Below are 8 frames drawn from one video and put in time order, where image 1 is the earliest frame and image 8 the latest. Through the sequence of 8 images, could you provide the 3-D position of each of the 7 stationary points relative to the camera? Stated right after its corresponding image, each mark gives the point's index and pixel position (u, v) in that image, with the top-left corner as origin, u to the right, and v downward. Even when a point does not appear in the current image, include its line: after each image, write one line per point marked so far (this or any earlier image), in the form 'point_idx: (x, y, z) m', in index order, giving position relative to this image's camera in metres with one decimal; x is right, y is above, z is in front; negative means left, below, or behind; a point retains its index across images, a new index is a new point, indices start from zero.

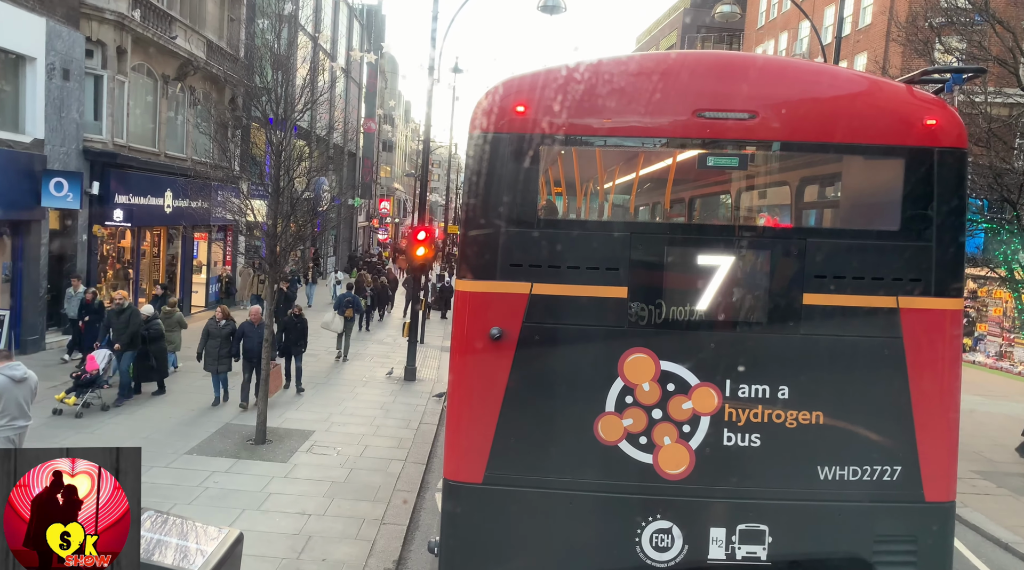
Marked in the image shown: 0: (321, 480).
0: (-2.1, -2.1, +8.5) m
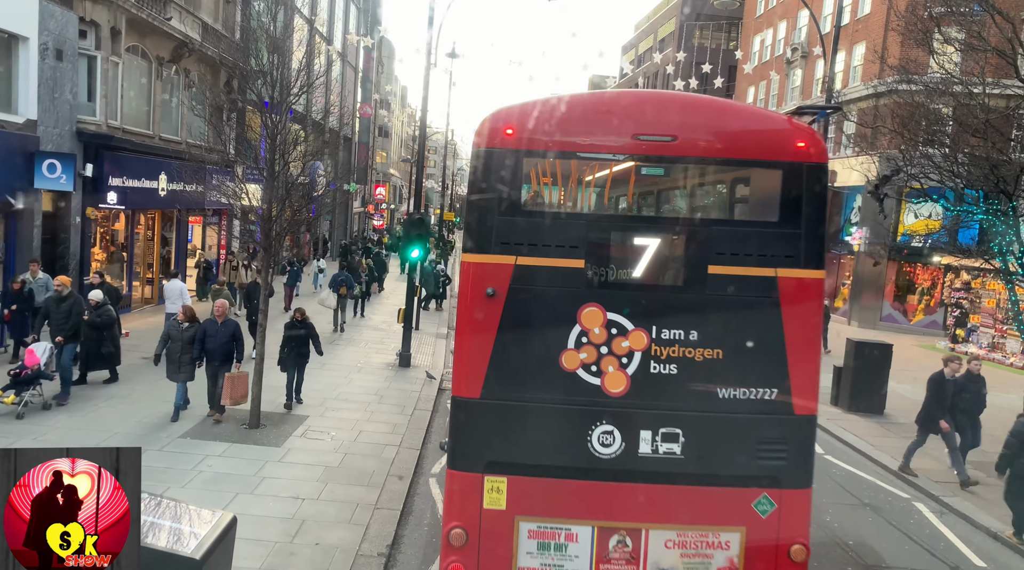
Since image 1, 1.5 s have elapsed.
0: (-2.1, -2.0, +8.5) m
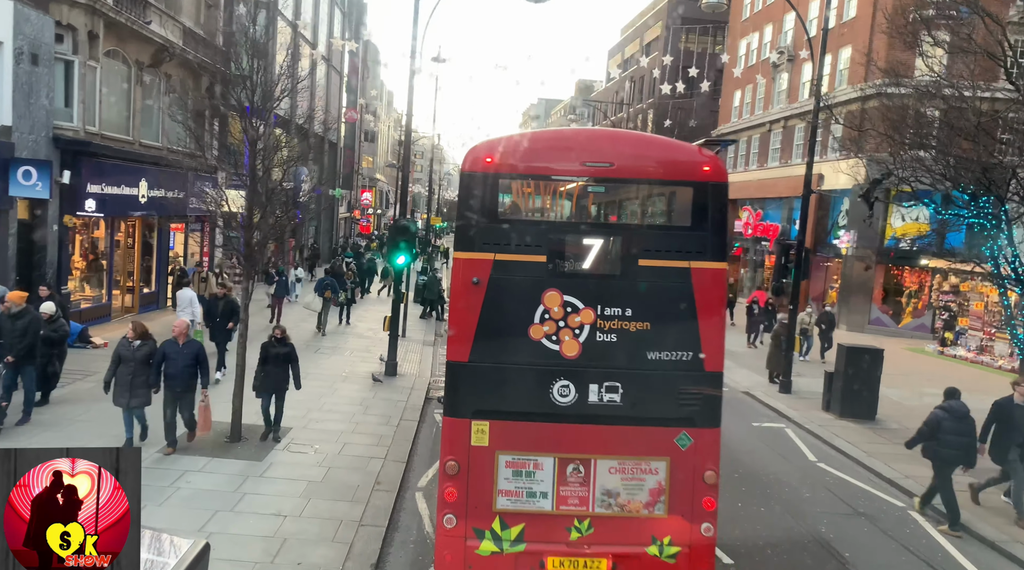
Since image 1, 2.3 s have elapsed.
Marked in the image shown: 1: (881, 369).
0: (-2.3, -2.1, +8.2) m
1: (+5.9, -1.4, +12.5) m
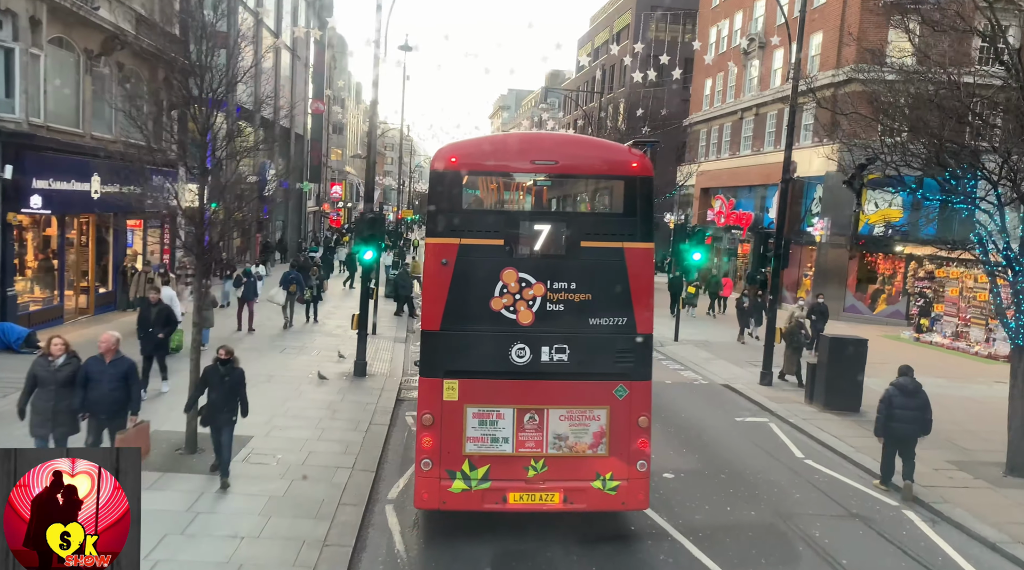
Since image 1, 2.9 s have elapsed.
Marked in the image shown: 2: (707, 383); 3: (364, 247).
0: (-2.5, -2.1, +7.7) m
1: (+5.5, -1.2, +12.2) m
2: (+3.7, -1.8, +14.7) m
3: (-2.7, +0.7, +14.1) m
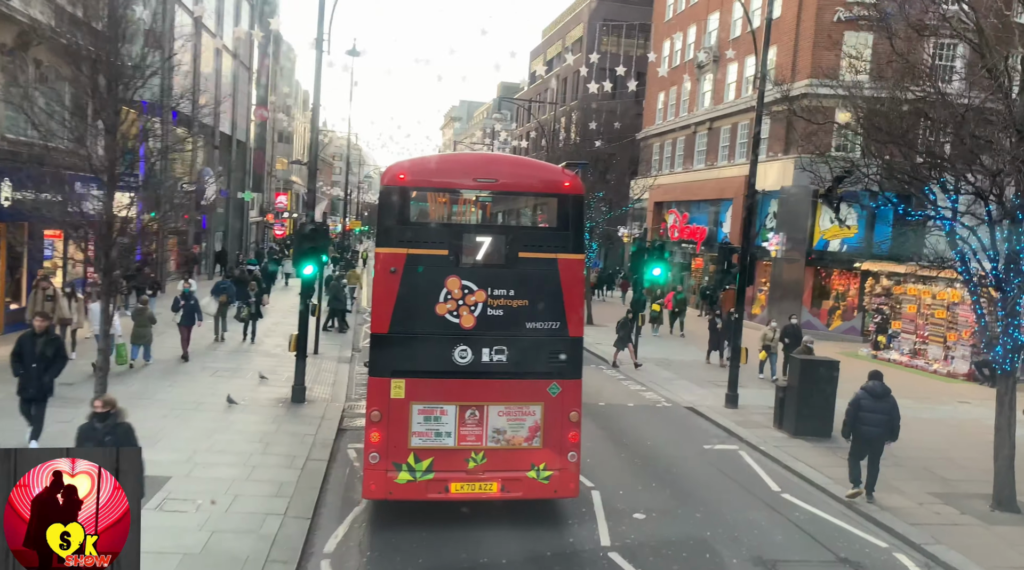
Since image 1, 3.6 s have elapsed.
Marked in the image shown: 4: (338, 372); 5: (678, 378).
0: (-2.9, -2.2, +6.6) m
1: (+4.8, -1.5, +11.6) m
2: (+2.8, -2.1, +14.0) m
3: (-3.5, +0.4, +13.1) m
4: (-3.6, -1.8, +15.9) m
5: (+3.5, -2.0, +16.4) m
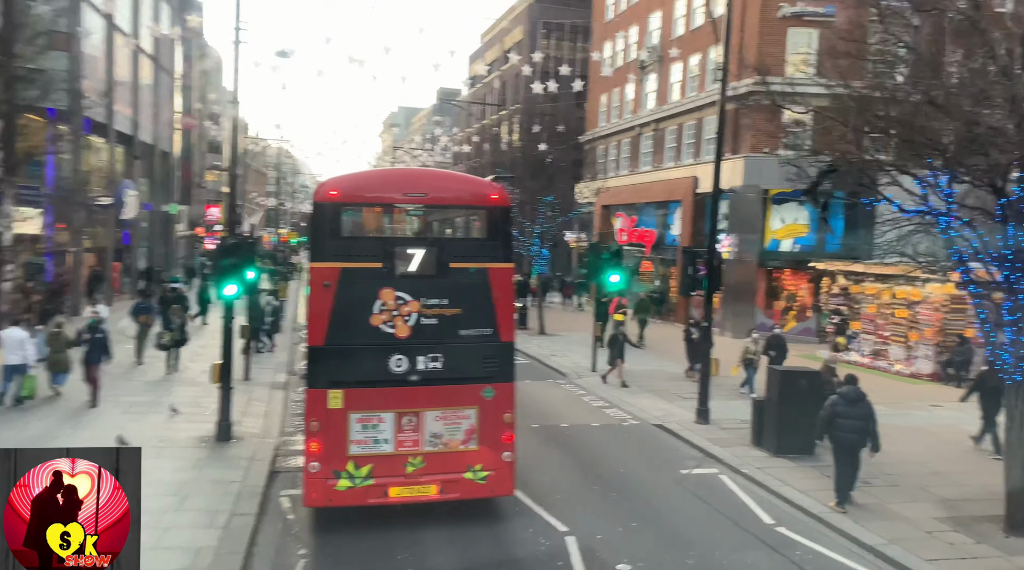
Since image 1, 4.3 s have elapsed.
0: (-3.1, -2.5, +5.1) m
1: (+4.2, -1.5, +10.8) m
2: (+2.1, -2.3, +12.9) m
3: (-4.2, +0.1, +11.6) m
4: (-4.5, -2.1, +14.4) m
5: (+2.5, -2.1, +15.4) m
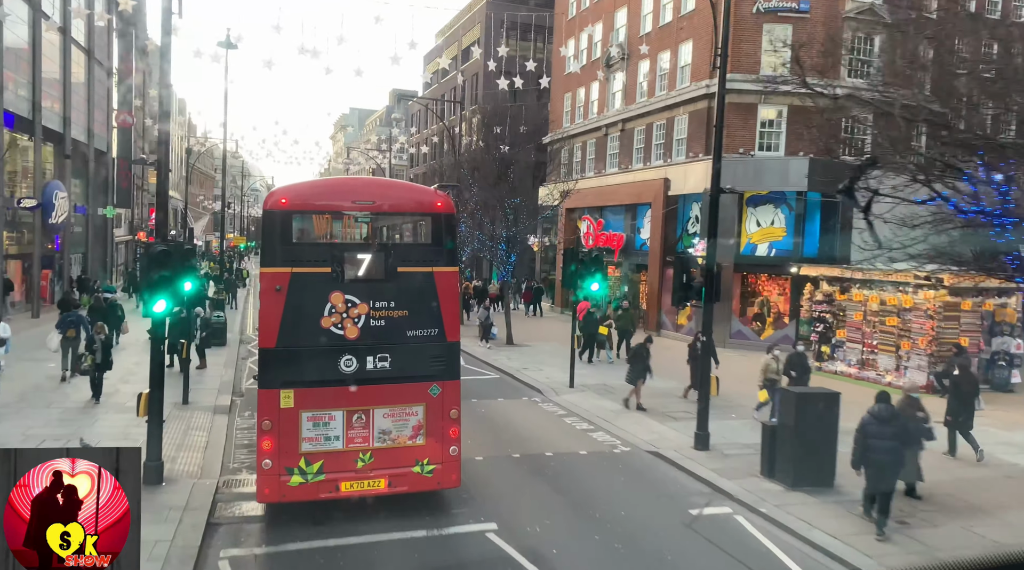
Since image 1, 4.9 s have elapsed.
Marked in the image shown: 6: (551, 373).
0: (-3.0, -2.6, +3.5) m
1: (+4.0, -1.7, +9.6) m
2: (+1.7, -2.4, +11.6) m
3: (-4.5, -0.1, +9.9) m
4: (-4.9, -2.3, +12.7) m
5: (+2.1, -2.3, +14.1) m
6: (+0.9, -2.0, +17.9) m
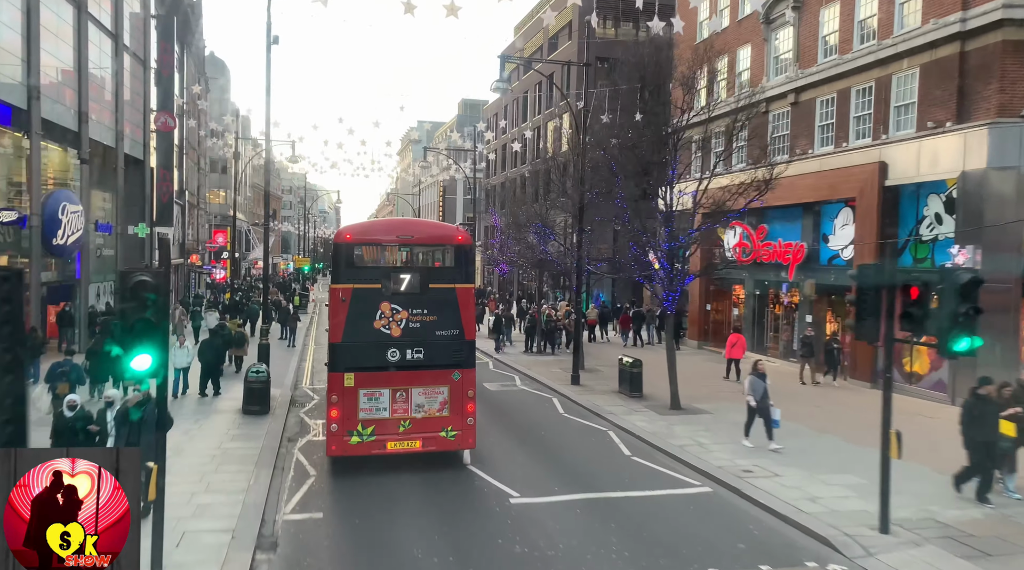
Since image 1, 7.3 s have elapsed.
0: (-1.2, -3.0, -3.8) m
1: (+6.3, -2.0, +1.7) m
2: (+4.2, -2.9, +3.8) m
3: (-2.2, -0.6, +2.7) m
4: (-2.3, -2.9, +5.5) m
5: (+4.7, -2.8, +6.3) m
6: (+3.9, -2.6, +10.2) m
